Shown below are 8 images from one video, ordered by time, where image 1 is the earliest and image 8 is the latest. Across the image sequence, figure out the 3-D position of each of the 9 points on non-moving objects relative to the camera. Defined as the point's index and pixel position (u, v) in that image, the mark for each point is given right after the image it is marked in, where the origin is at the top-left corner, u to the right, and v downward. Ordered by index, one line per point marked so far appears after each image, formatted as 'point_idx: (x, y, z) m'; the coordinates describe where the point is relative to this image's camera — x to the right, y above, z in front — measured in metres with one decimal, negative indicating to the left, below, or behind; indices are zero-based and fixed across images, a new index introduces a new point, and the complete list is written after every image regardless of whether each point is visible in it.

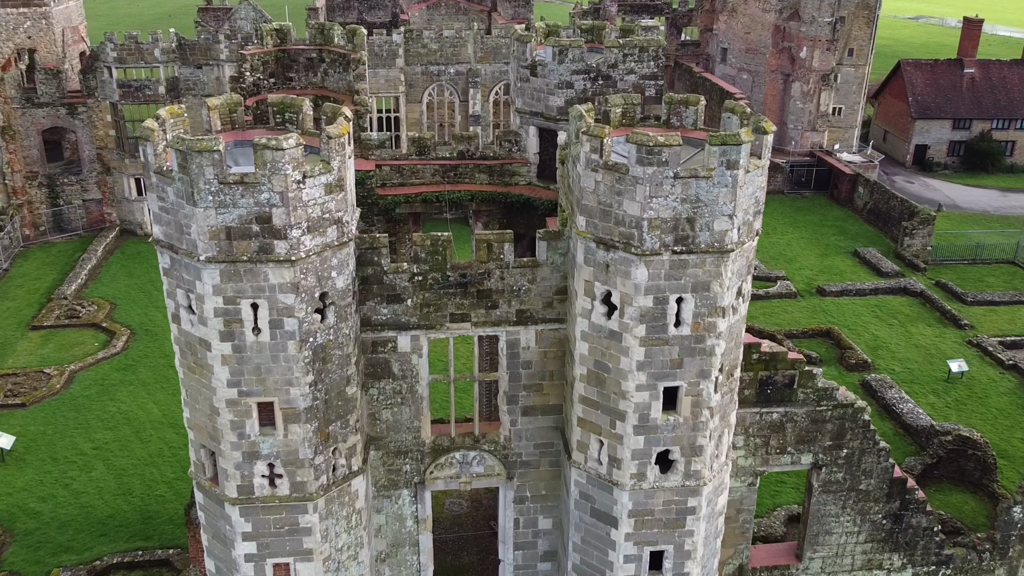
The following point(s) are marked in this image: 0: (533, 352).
0: (+0.3, -1.1, +15.8) m
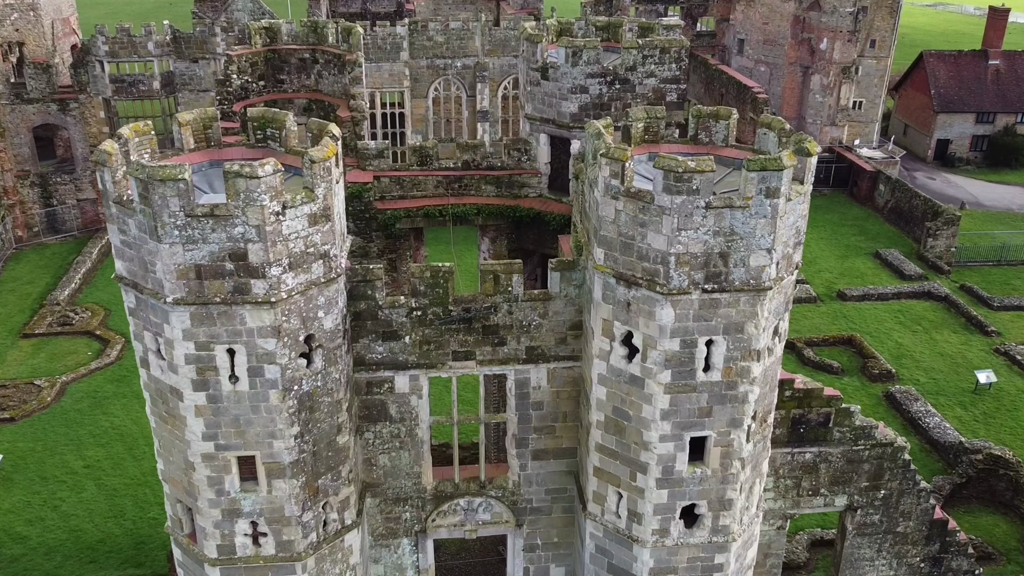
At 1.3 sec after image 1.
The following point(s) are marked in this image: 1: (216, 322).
0: (+0.5, -1.6, +14.3) m
1: (-3.7, -0.4, +11.5) m
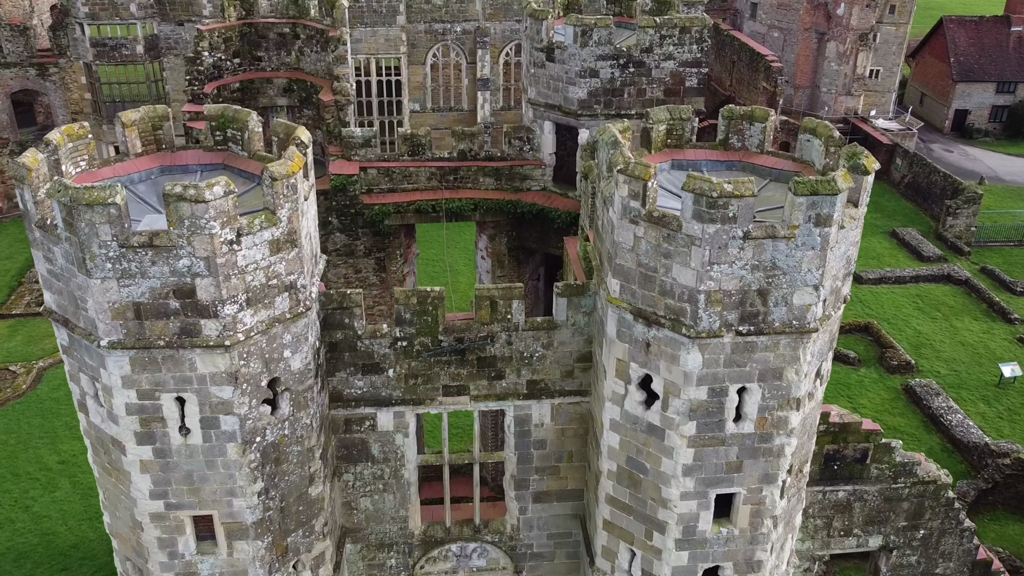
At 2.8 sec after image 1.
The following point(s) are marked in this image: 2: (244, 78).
0: (+0.5, -1.9, +12.6) m
1: (-3.7, -0.8, +9.7) m
2: (-5.5, +4.3, +19.1) m
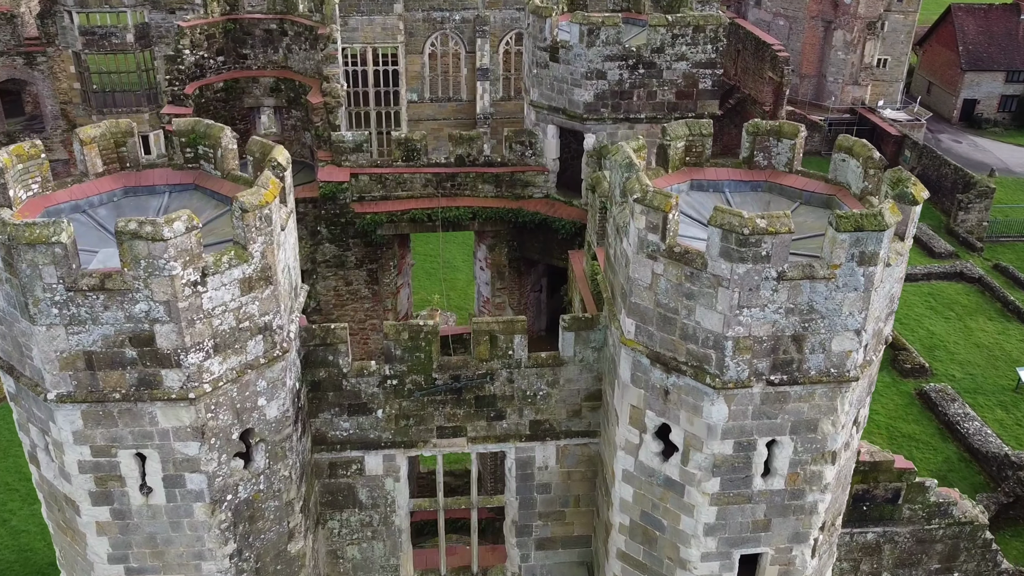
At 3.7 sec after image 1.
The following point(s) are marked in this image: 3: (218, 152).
0: (+0.5, -2.3, +11.5) m
1: (-3.6, -1.2, +8.6) m
2: (-5.5, +4.1, +17.9) m
3: (-3.2, +1.5, +10.2) m
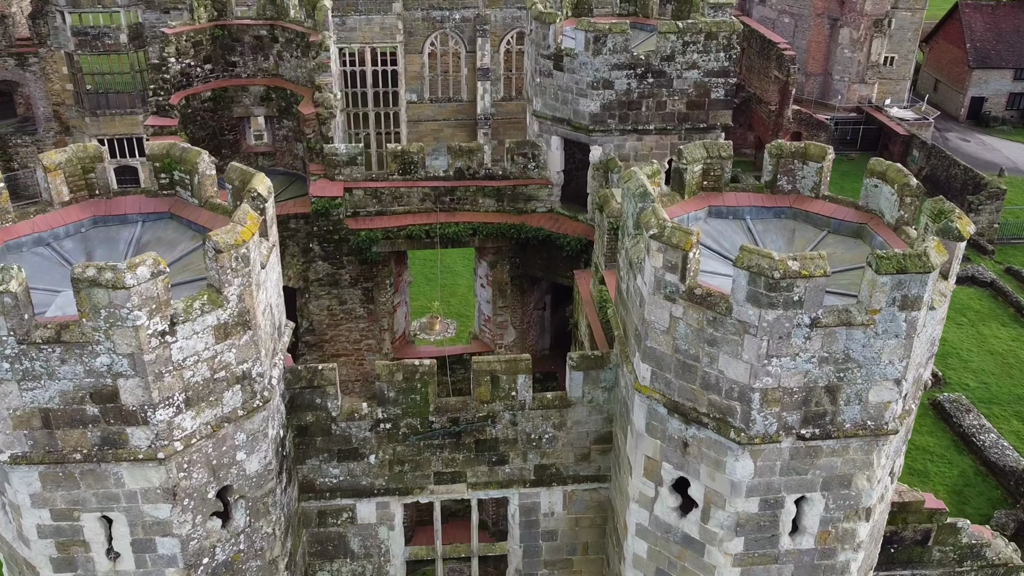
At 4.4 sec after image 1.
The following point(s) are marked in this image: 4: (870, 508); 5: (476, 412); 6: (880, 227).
0: (+0.5, -2.7, +10.7) m
1: (-3.6, -1.6, +7.8) m
2: (-5.4, +3.7, +17.1) m
3: (-3.2, +1.1, +9.4) m
4: (+3.3, -2.0, +8.6) m
5: (-0.4, -1.3, +9.9) m
6: (+3.6, +0.6, +9.2) m
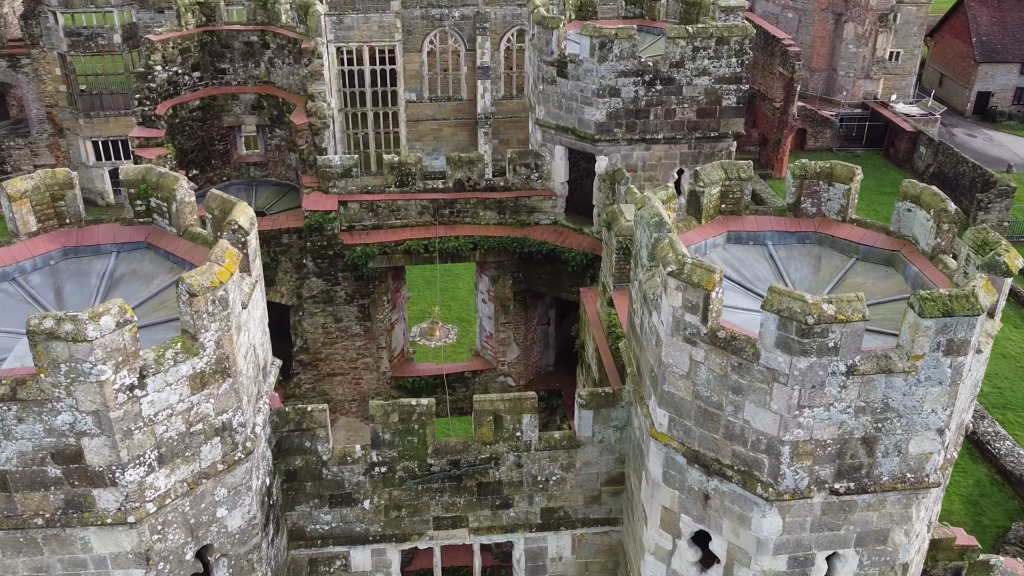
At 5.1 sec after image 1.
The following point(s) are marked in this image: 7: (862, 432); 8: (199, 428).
0: (+0.6, -3.0, +10.0) m
1: (-3.6, -2.0, +7.1) m
2: (-5.4, +3.4, +16.3) m
3: (-3.2, +0.7, +8.7) m
4: (+3.3, -2.3, +7.9) m
5: (-0.3, -1.6, +9.2) m
6: (+3.7, +0.3, +8.5) m
7: (+2.6, -1.1, +7.0) m
8: (-2.4, -1.1, +7.2) m
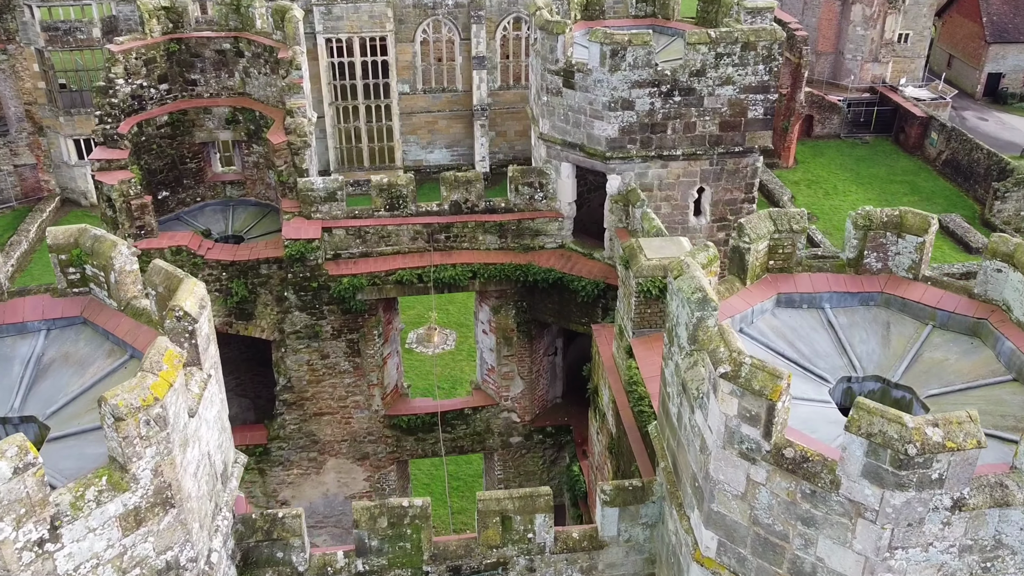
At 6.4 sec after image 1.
0: (+0.7, -3.6, +8.6) m
1: (-3.5, -2.7, +5.7) m
2: (-5.4, +2.9, +14.8) m
3: (-3.1, +0.1, +7.2) m
4: (+3.4, -2.9, +6.5) m
5: (-0.2, -2.3, +7.8) m
6: (+3.7, -0.3, +7.0) m
7: (+2.7, -1.7, +5.6) m
8: (-2.3, -1.8, +5.8) m
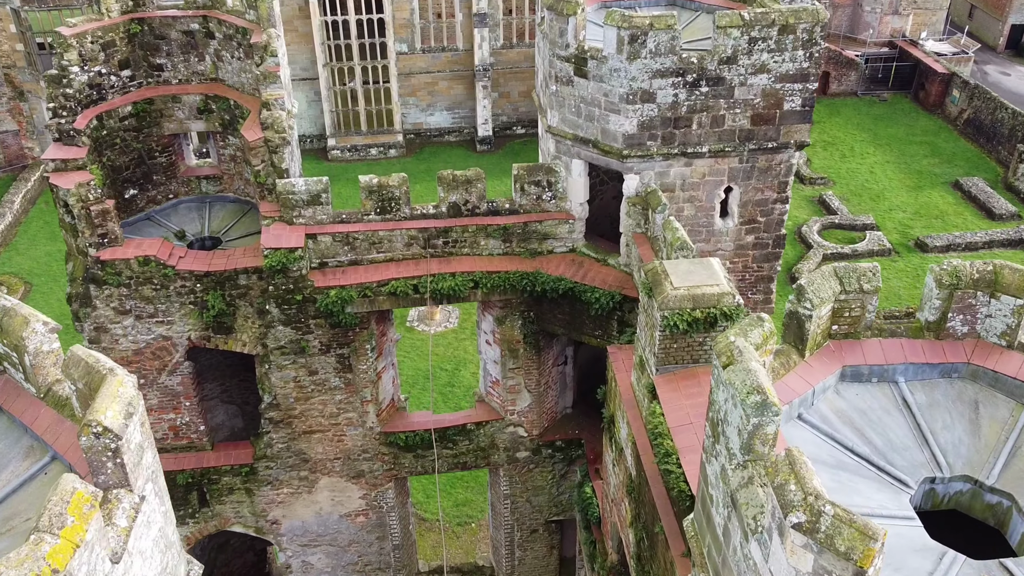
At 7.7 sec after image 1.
0: (+0.8, -4.0, +7.4) m
1: (-3.4, -3.3, +4.5) m
2: (-5.3, +2.7, +13.3) m
3: (-3.1, -0.5, +5.9) m
4: (+3.5, -3.5, +5.3) m
5: (-0.2, -2.7, +6.6) m
6: (+3.8, -0.8, +5.7) m
7: (+2.8, -2.3, +4.3) m
8: (-2.3, -2.4, +4.5) m
